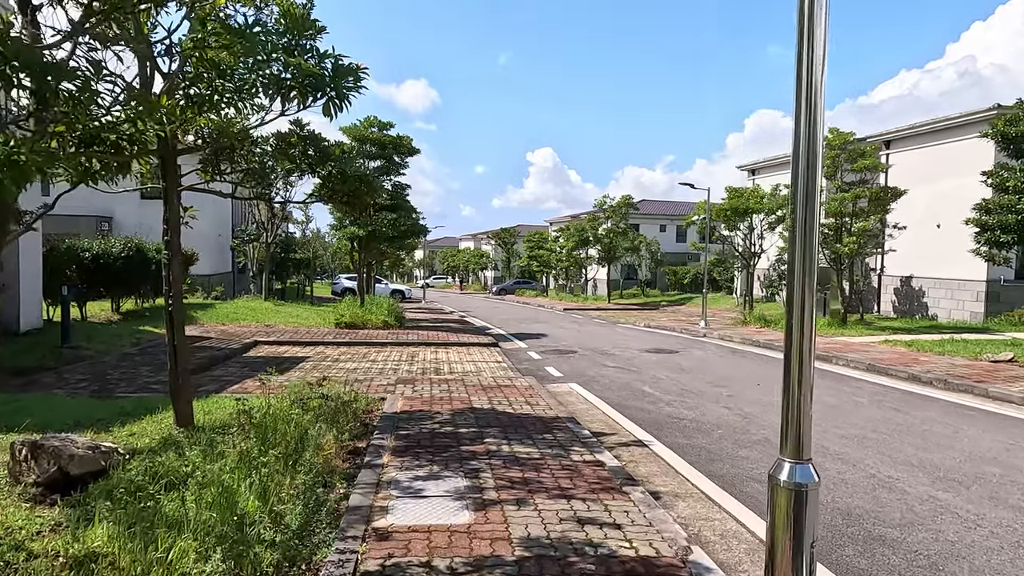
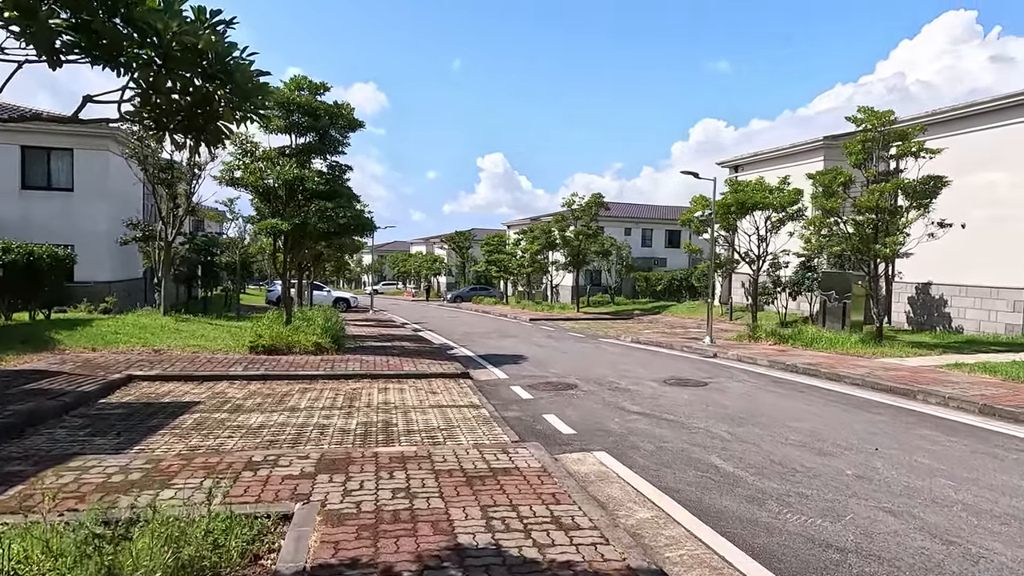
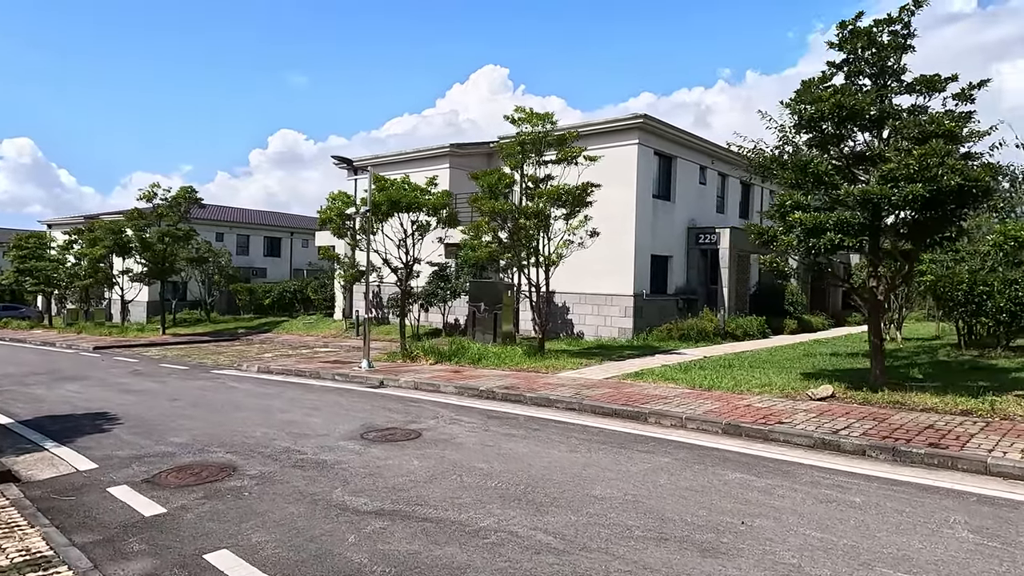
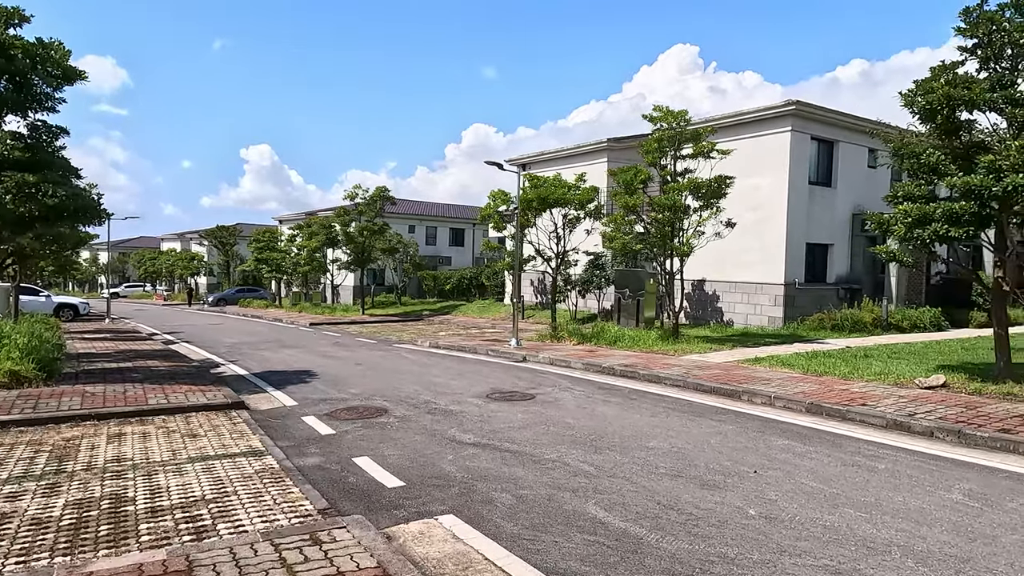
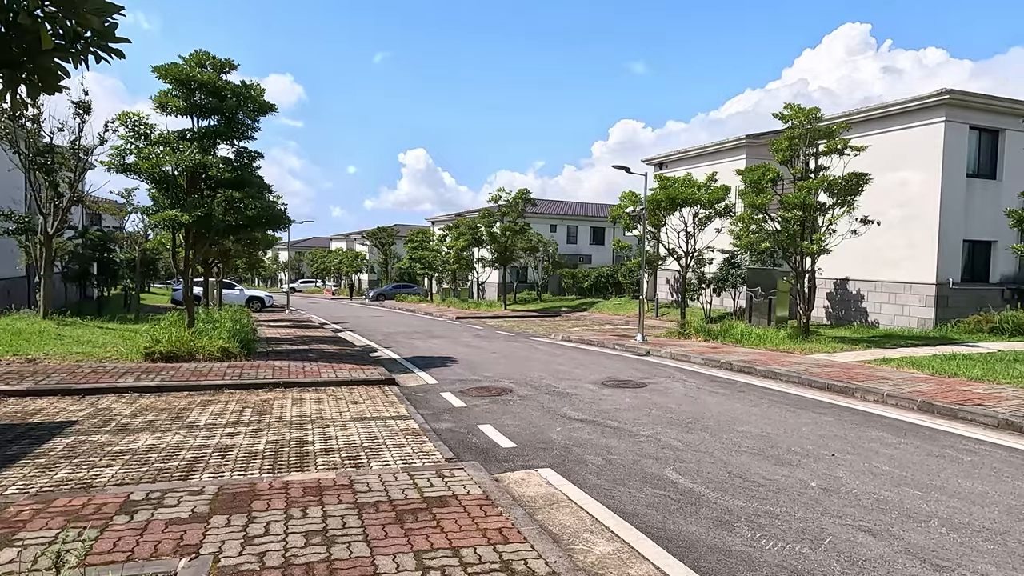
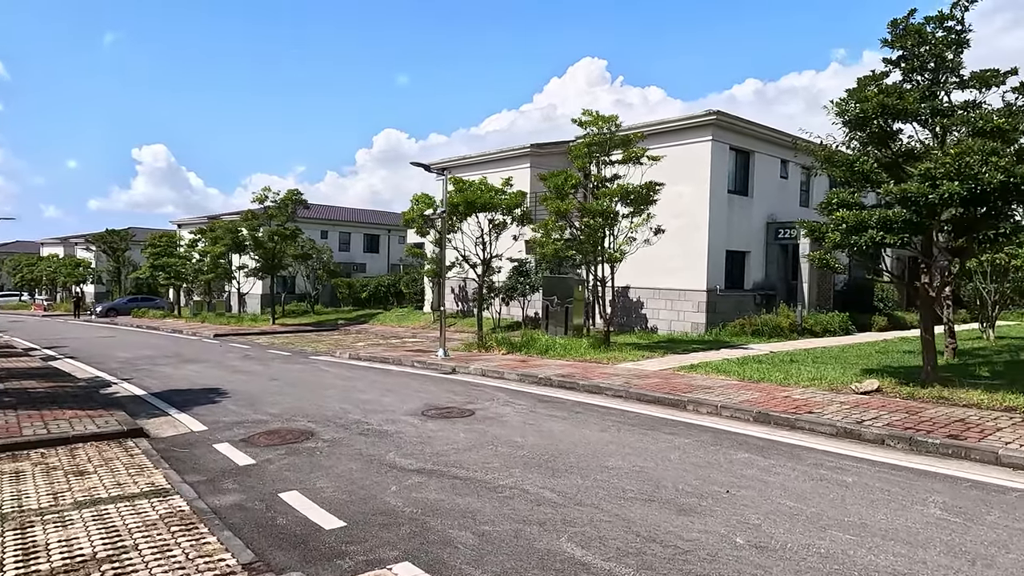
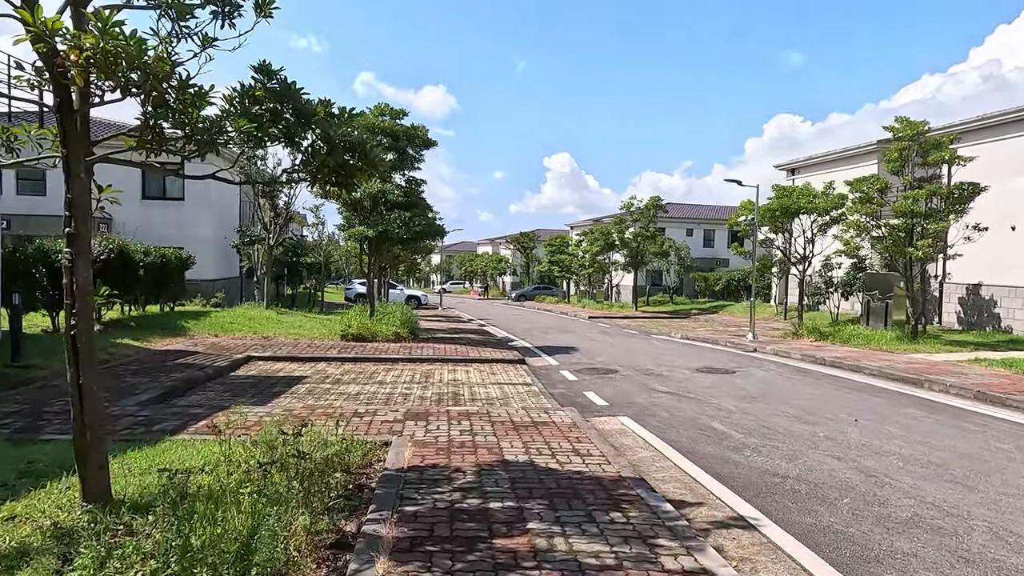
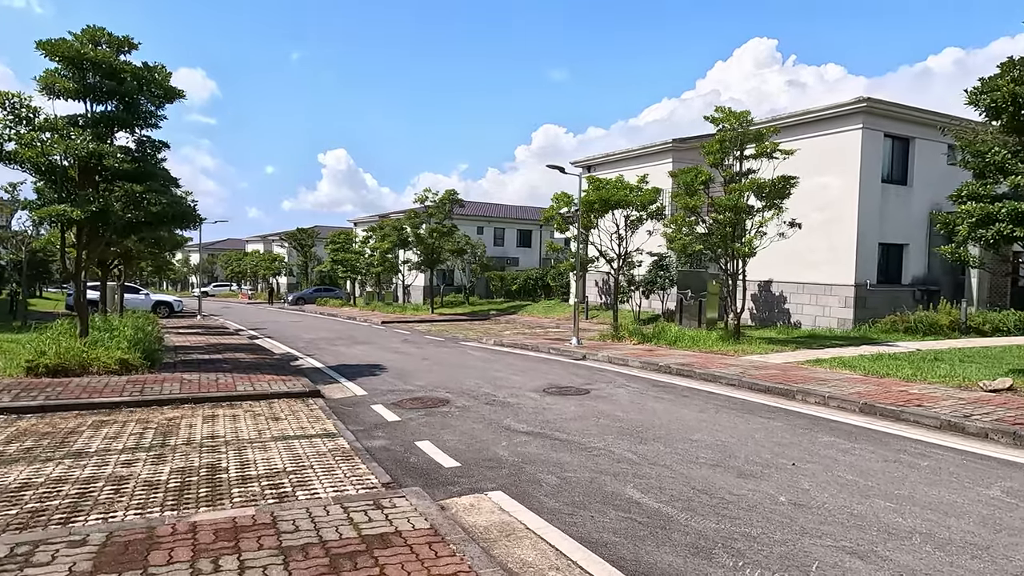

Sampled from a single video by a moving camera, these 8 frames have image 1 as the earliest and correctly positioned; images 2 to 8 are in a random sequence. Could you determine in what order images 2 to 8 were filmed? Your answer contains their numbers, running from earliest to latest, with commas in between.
7, 2, 5, 8, 4, 6, 3
